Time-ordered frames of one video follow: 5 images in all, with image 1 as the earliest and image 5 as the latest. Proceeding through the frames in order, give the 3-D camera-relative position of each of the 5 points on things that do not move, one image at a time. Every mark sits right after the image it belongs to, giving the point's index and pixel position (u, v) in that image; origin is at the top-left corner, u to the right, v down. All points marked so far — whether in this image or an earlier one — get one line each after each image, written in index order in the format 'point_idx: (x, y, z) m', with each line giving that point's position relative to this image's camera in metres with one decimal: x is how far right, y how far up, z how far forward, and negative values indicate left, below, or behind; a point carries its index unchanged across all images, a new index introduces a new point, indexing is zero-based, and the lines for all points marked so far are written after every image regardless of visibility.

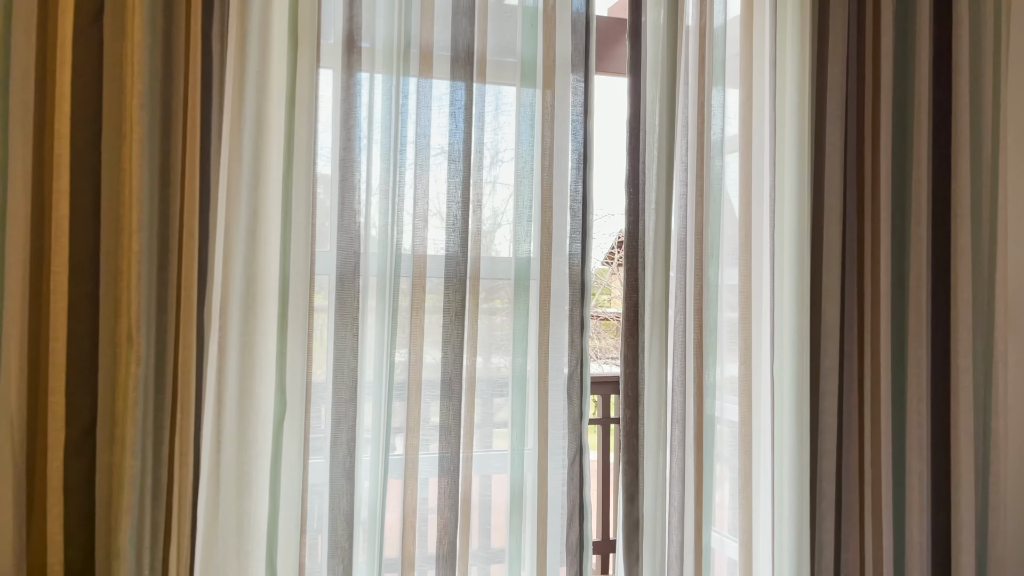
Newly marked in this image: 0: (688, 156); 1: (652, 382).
0: (+0.3, +0.2, +1.4) m
1: (+0.2, -0.2, +1.4) m
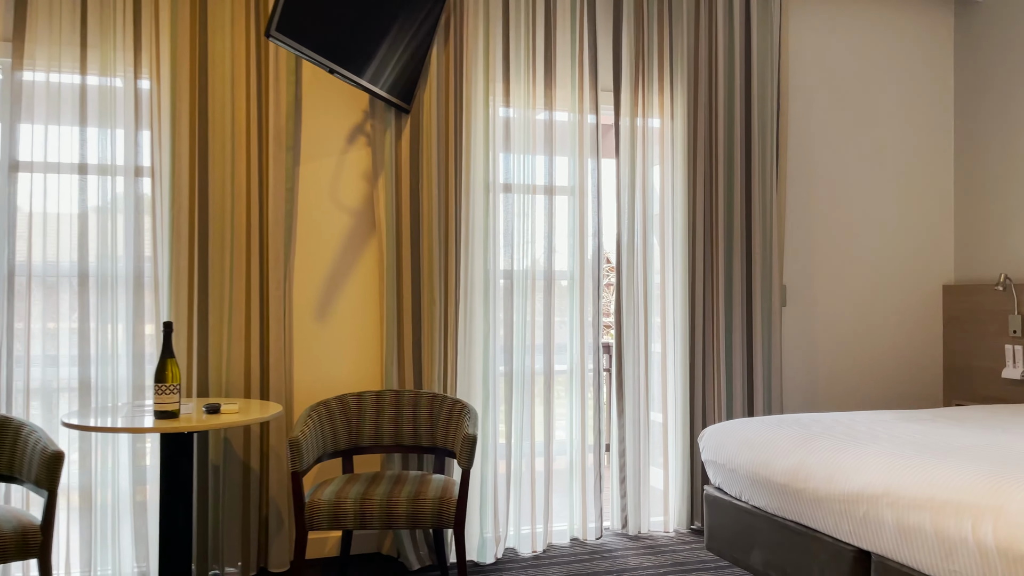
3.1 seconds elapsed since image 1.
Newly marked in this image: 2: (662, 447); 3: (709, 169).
0: (+0.5, +0.2, +3.2) m
1: (+0.5, -0.1, +3.1) m
2: (+0.6, -0.6, +3.2) m
3: (+0.8, +0.5, +3.2) m
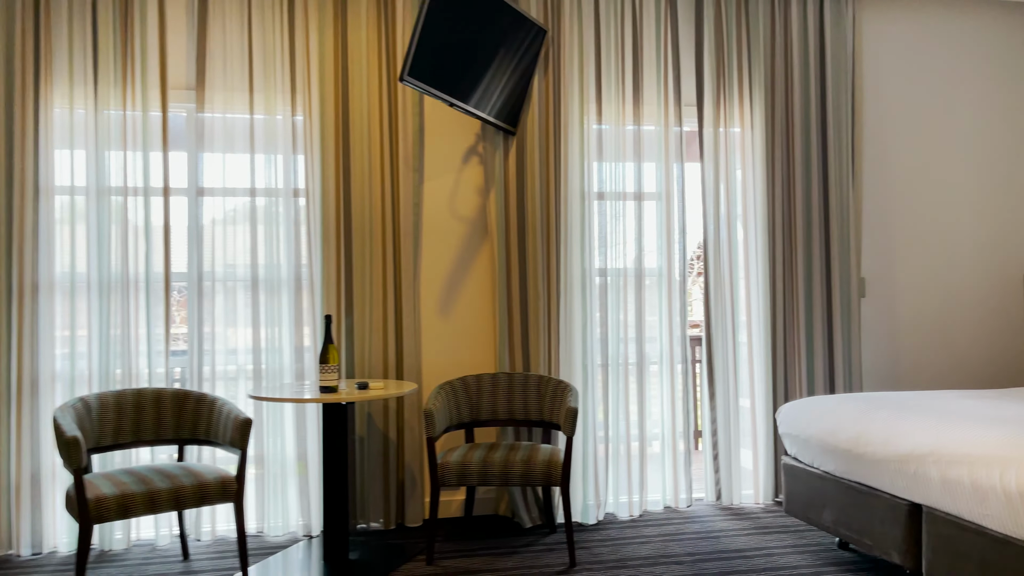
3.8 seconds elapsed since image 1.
0: (+0.9, +0.3, +3.5) m
1: (+0.9, -0.1, +3.5) m
2: (+1.0, -0.6, +3.5) m
3: (+1.2, +0.5, +3.5) m
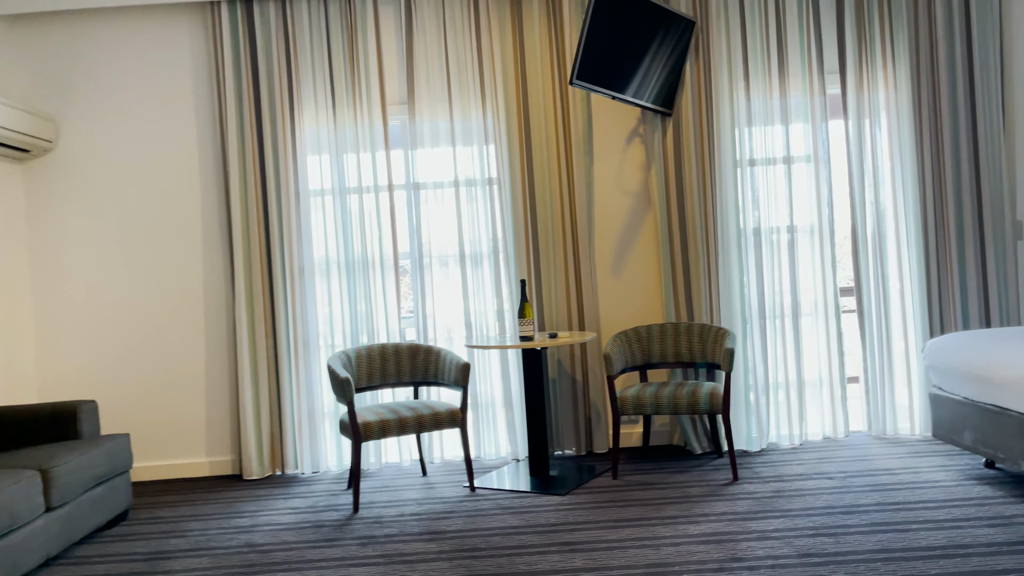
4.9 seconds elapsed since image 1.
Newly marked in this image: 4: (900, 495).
0: (+1.7, +0.5, +3.8) m
1: (+1.7, +0.1, +3.8) m
2: (+1.9, -0.4, +3.8) m
3: (+2.0, +0.7, +3.8) m
4: (+1.4, -0.7, +2.9) m
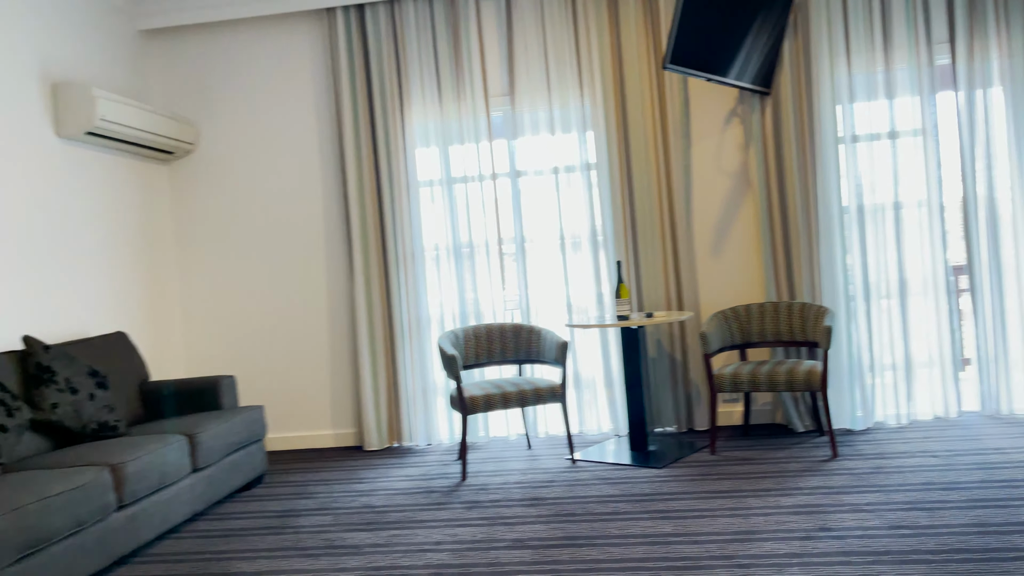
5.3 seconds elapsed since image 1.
0: (+2.1, +0.6, +3.7) m
1: (+2.1, +0.2, +3.7) m
2: (+2.3, -0.3, +3.7) m
3: (+2.4, +0.9, +3.6) m
4: (+1.7, -0.6, +2.8) m
